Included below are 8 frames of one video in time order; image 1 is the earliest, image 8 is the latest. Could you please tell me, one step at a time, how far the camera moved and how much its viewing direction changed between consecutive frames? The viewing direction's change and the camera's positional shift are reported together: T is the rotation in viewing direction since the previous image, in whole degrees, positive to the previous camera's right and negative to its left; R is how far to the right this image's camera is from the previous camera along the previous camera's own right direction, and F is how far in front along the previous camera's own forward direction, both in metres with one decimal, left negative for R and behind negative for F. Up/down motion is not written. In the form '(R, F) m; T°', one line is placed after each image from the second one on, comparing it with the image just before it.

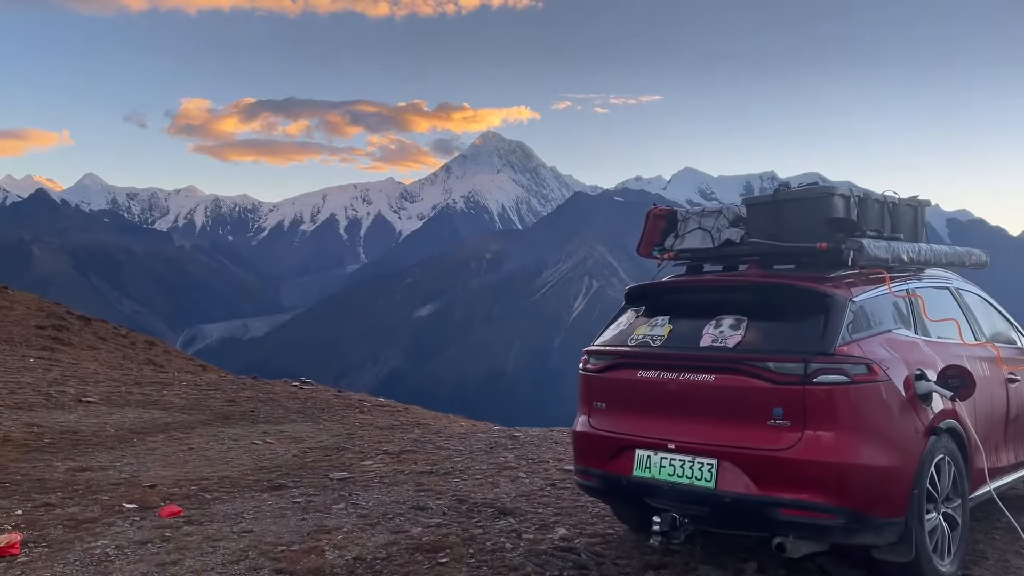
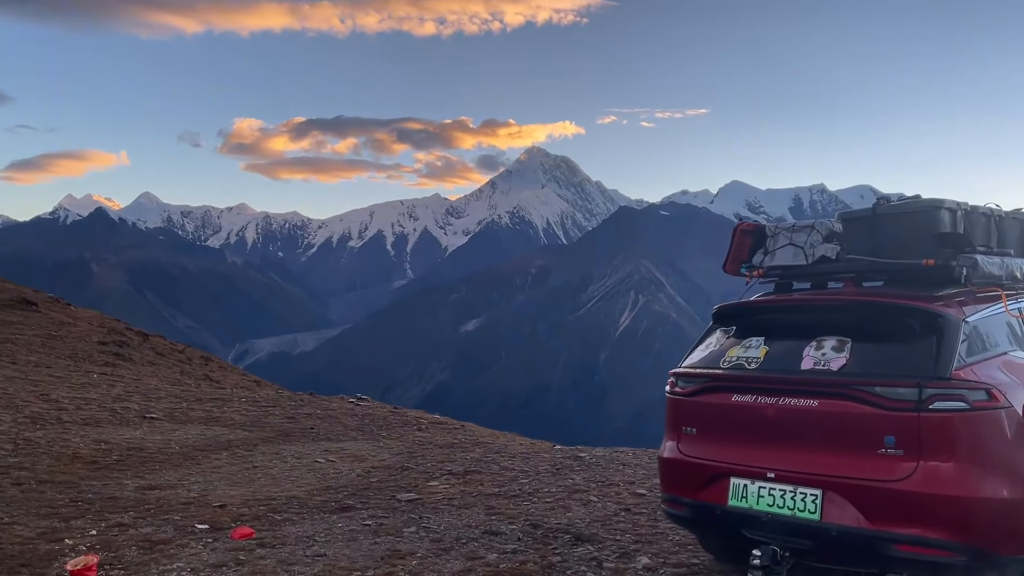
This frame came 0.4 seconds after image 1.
(-0.3, +0.2) m; -3°
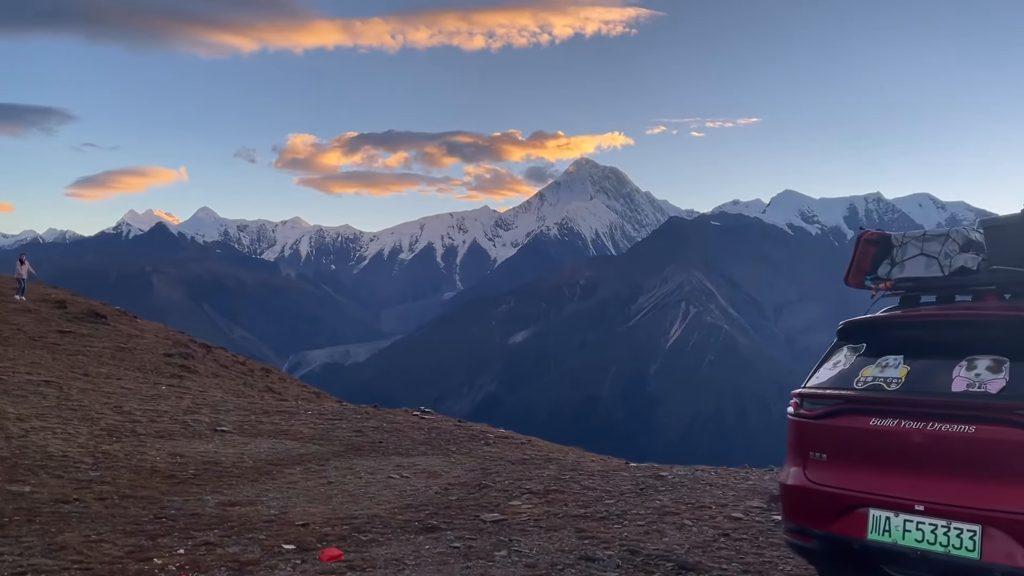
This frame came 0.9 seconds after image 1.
(-0.4, +0.3) m; -4°
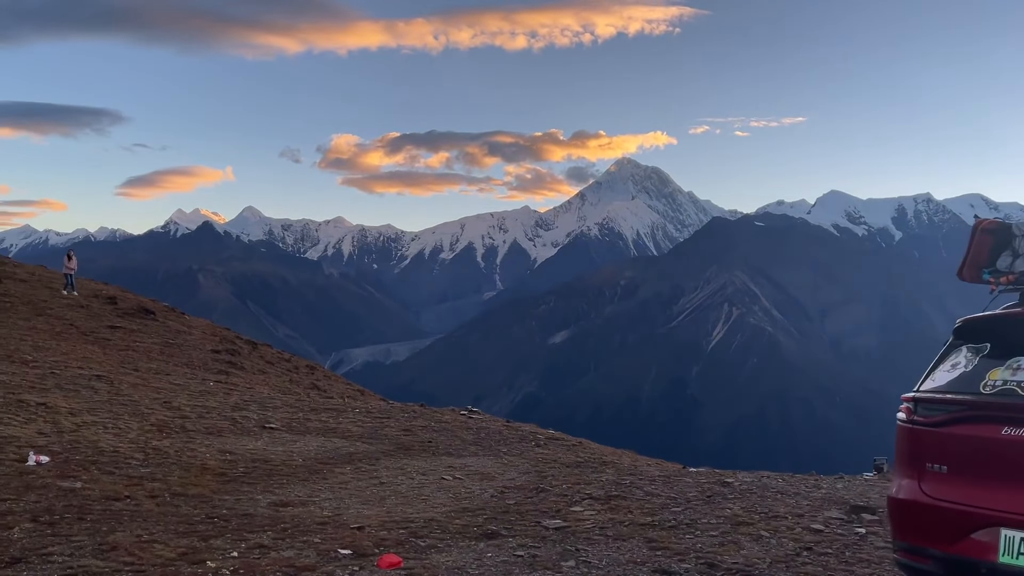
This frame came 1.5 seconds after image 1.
(-0.3, +0.4) m; -3°
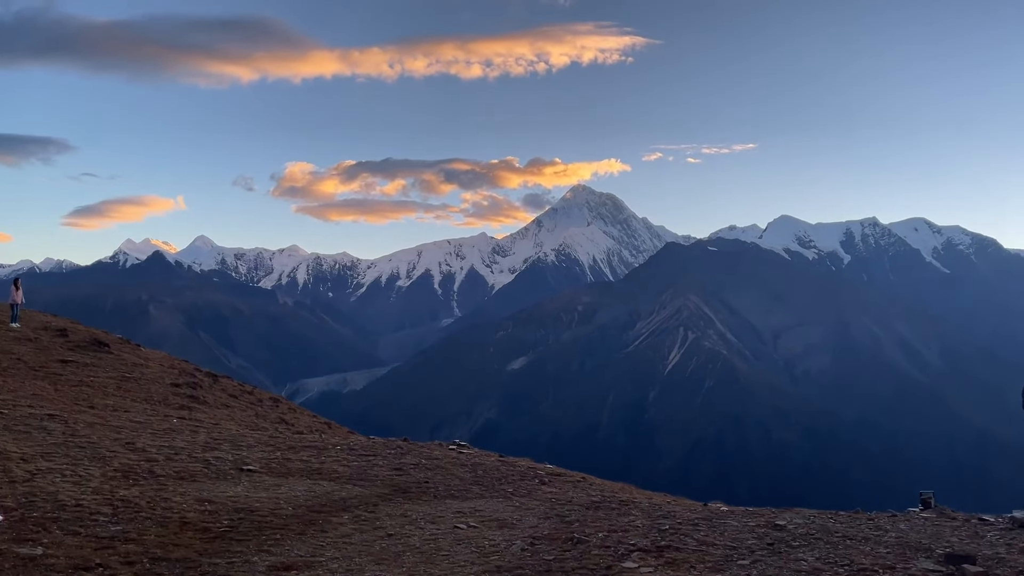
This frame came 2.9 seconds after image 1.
(-0.8, +1.1) m; +3°
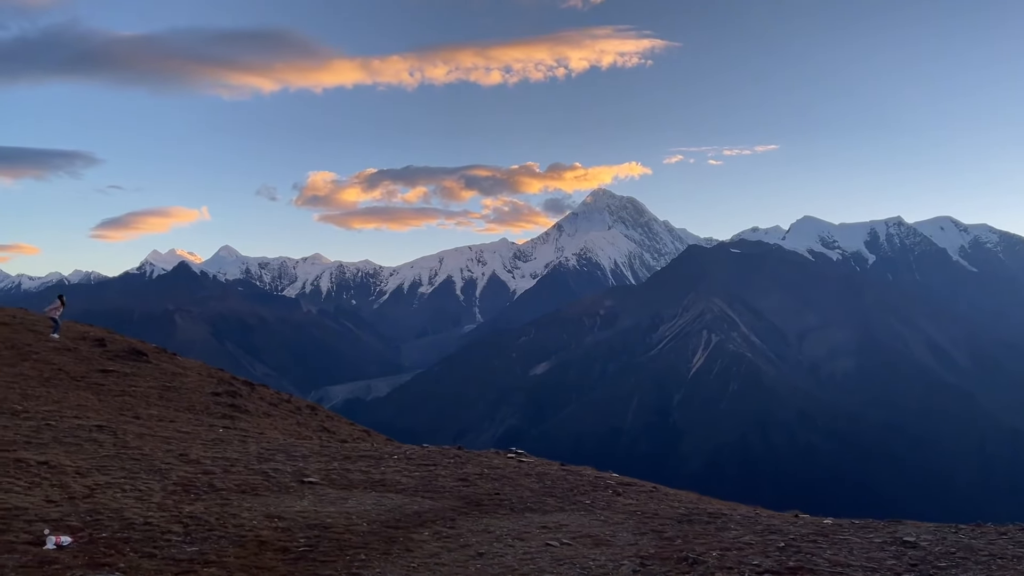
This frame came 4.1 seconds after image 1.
(-0.9, +0.7) m; -2°
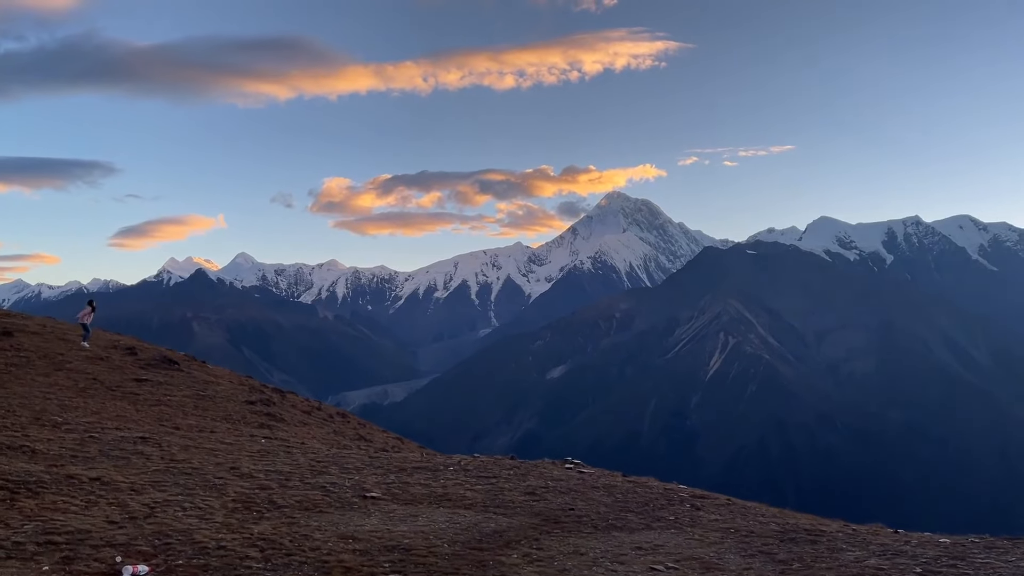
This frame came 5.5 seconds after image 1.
(-0.9, +0.7) m; -1°
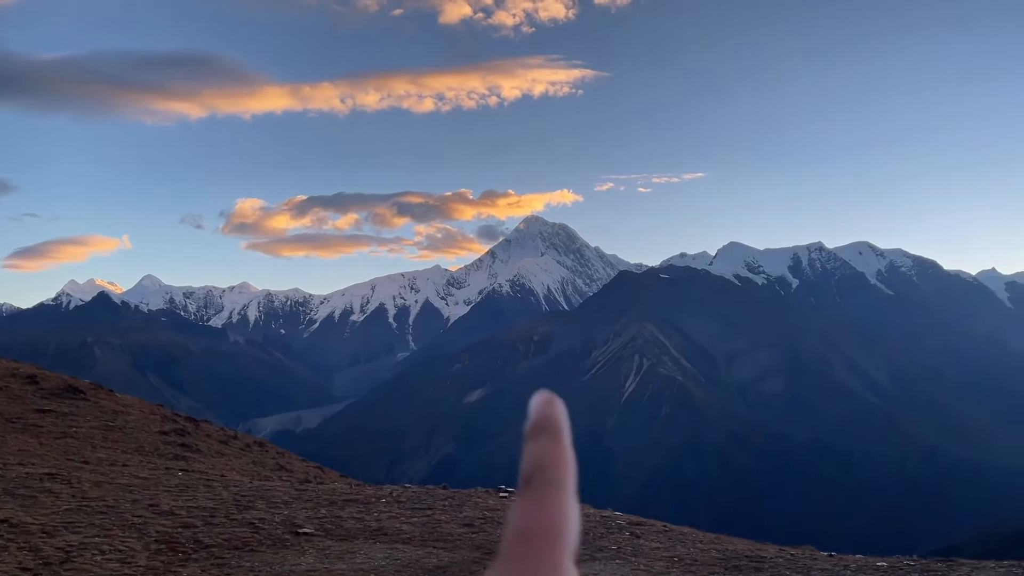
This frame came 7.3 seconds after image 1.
(-0.3, +0.1) m; +6°
